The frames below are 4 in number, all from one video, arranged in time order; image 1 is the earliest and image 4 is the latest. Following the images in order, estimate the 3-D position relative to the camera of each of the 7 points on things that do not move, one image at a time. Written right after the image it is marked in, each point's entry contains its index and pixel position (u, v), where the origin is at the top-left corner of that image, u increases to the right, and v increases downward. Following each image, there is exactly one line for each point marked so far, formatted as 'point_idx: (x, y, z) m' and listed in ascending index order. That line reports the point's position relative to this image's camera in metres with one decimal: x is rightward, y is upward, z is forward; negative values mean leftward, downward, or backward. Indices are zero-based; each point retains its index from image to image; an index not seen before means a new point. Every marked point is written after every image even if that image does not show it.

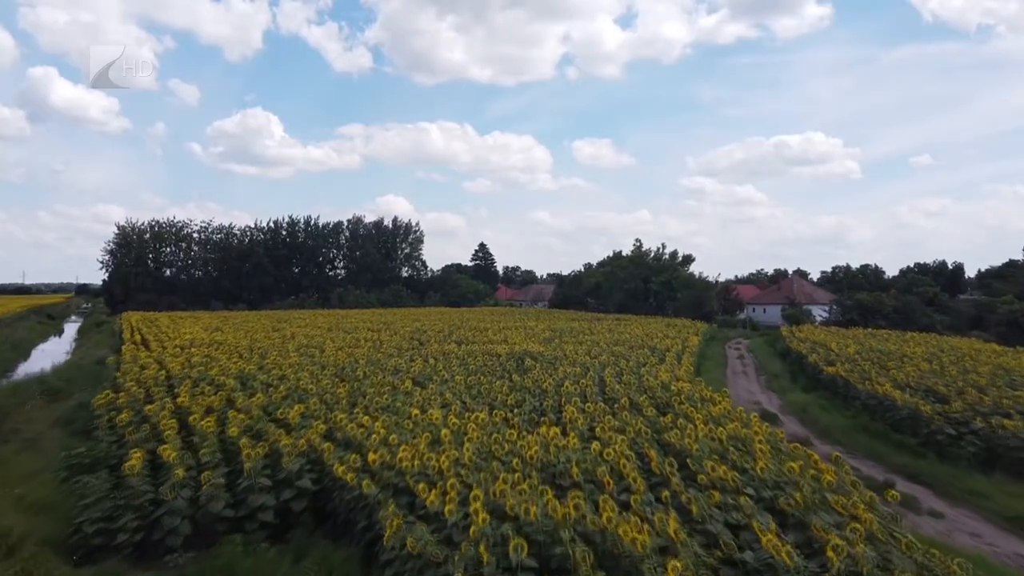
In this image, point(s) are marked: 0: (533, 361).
0: (+0.4, -1.6, +16.7) m
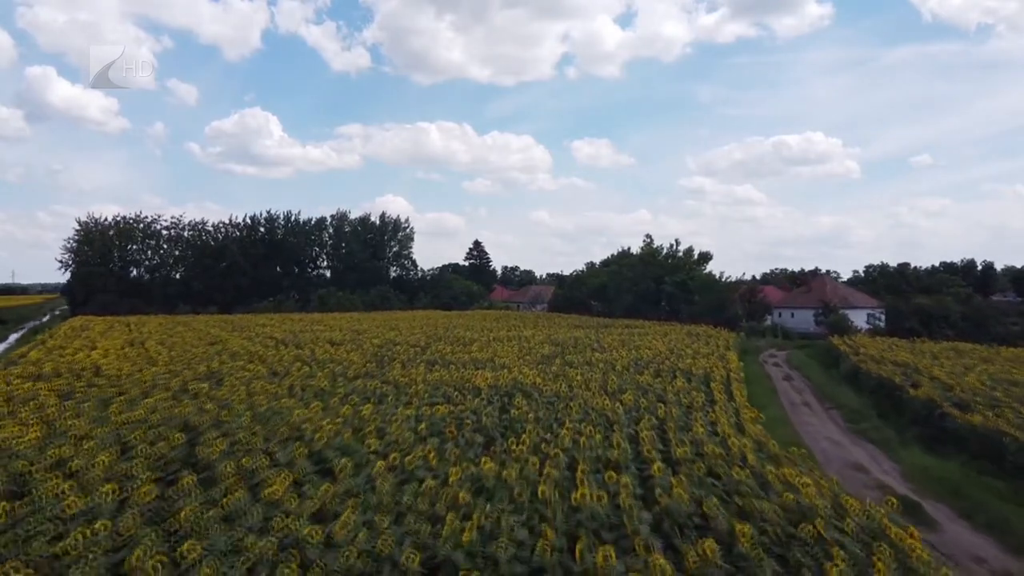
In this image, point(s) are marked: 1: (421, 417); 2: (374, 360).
0: (+0.1, -1.7, +11.4) m
1: (-1.2, -1.6, +9.8) m
2: (-3.3, -1.7, +18.7) m
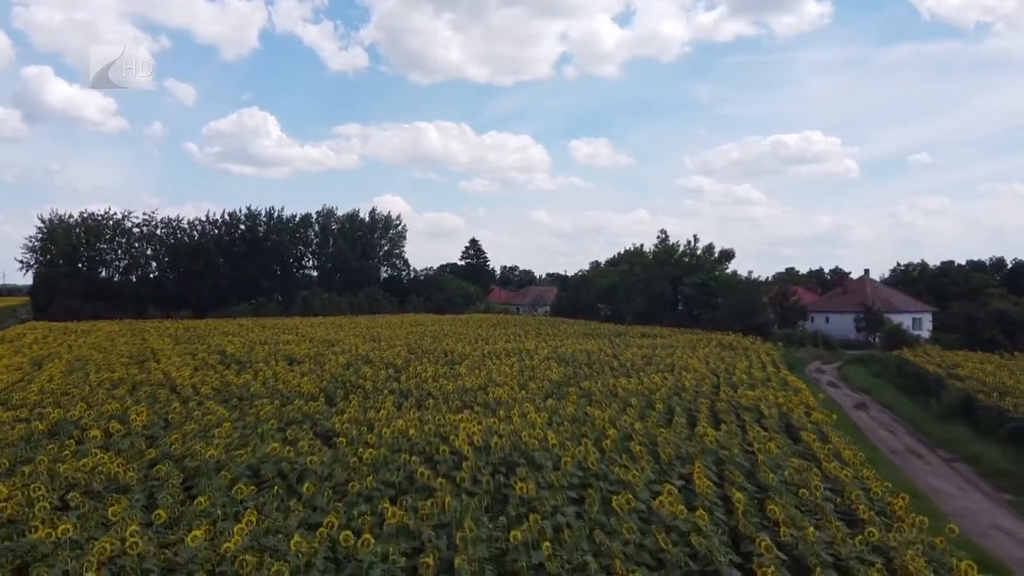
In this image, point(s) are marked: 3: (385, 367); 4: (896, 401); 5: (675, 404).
0: (+0.1, -1.8, +6.8) m
1: (-1.2, -1.7, +5.2) m
2: (-3.3, -1.9, +14.1) m
3: (-2.9, -1.8, +17.6) m
4: (+8.2, -2.5, +16.6) m
5: (+2.6, -1.8, +12.0) m
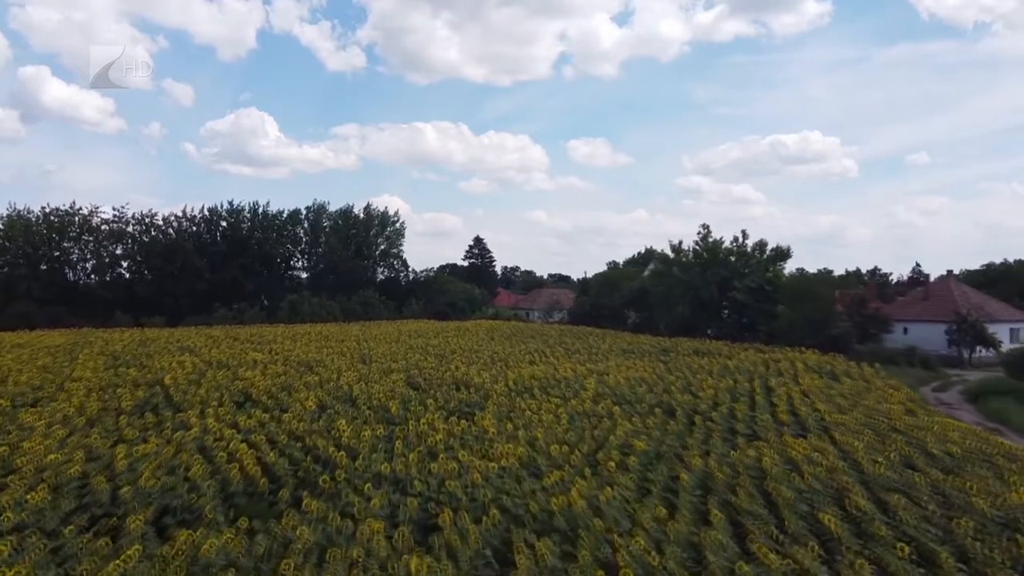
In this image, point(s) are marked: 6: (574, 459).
0: (+0.9, -2.0, +1.1) m
1: (-0.4, -1.9, -0.5) m
2: (-2.6, -2.1, +8.4) m
3: (-2.1, -2.0, +11.9) m
4: (+9.0, -2.6, +10.9) m
5: (+3.3, -2.0, +6.3) m
6: (+0.8, -2.0, +9.0) m
